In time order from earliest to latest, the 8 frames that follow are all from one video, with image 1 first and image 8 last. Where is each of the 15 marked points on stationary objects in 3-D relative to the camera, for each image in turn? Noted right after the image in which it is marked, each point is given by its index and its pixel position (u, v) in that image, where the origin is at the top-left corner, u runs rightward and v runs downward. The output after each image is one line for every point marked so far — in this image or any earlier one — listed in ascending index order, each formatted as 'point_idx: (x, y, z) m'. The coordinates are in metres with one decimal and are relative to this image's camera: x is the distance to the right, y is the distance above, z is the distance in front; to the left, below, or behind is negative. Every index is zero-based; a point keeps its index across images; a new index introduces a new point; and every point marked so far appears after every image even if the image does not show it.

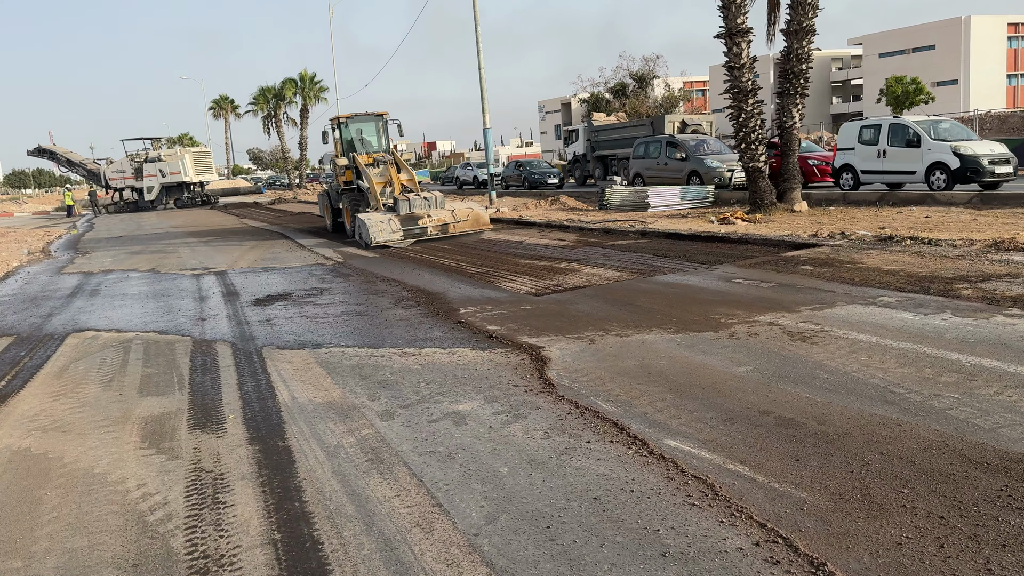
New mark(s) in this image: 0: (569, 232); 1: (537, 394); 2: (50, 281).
0: (+1.1, +1.1, +16.1) m
1: (+0.2, -0.7, +5.2) m
2: (-8.7, +0.1, +15.3) m
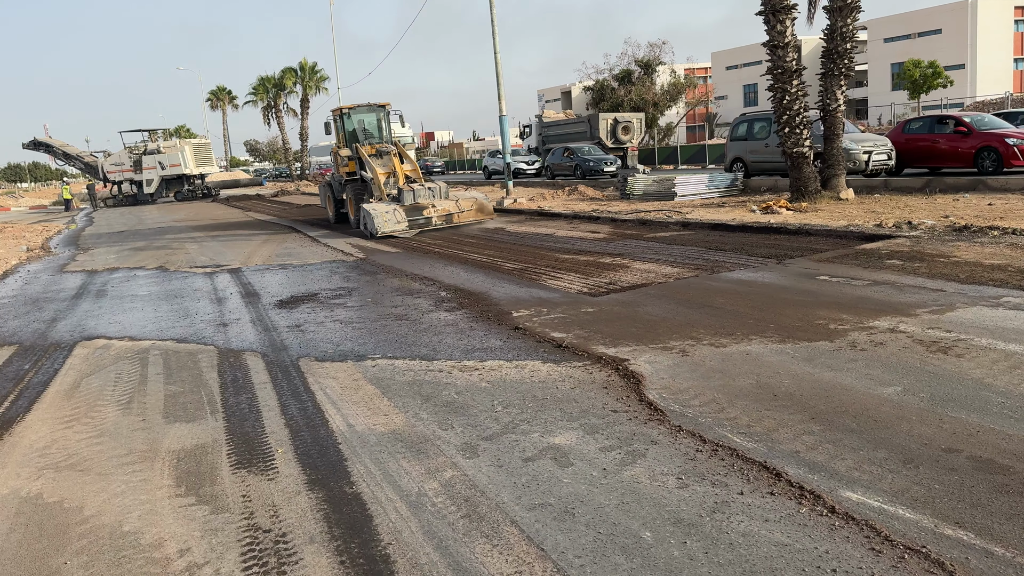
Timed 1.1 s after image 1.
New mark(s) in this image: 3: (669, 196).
0: (+1.6, +1.2, +15.2) m
1: (+0.7, -0.7, +4.3) m
2: (-8.1, +0.1, +14.4) m
3: (+3.8, +2.2, +19.8) m
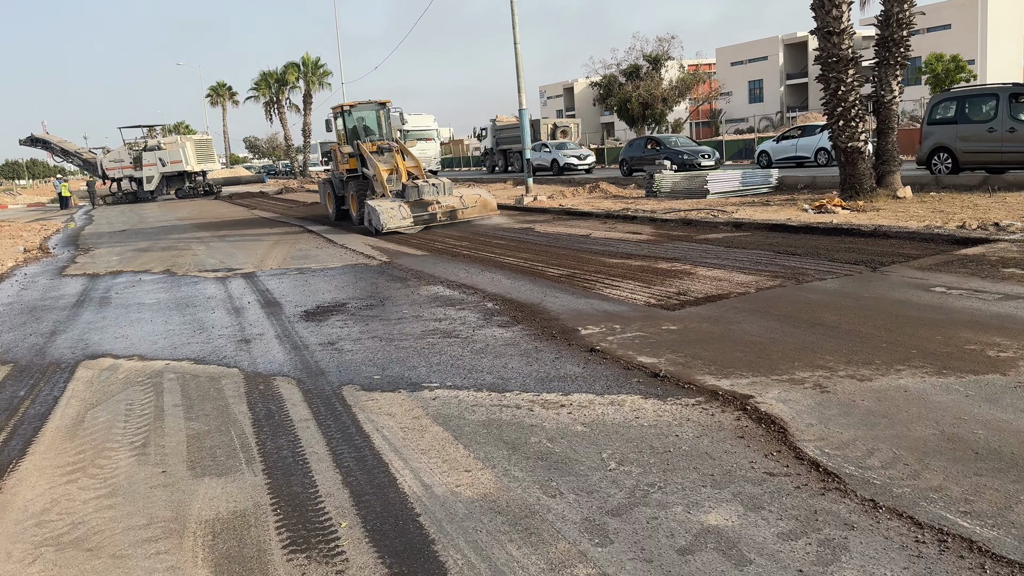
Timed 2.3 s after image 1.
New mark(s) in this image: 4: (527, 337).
0: (+2.2, +1.1, +14.2) m
1: (+1.3, -0.8, +3.3) m
2: (-7.6, +0.1, +13.4) m
3: (+4.4, +2.2, +18.8) m
4: (+0.1, -0.4, +6.7) m
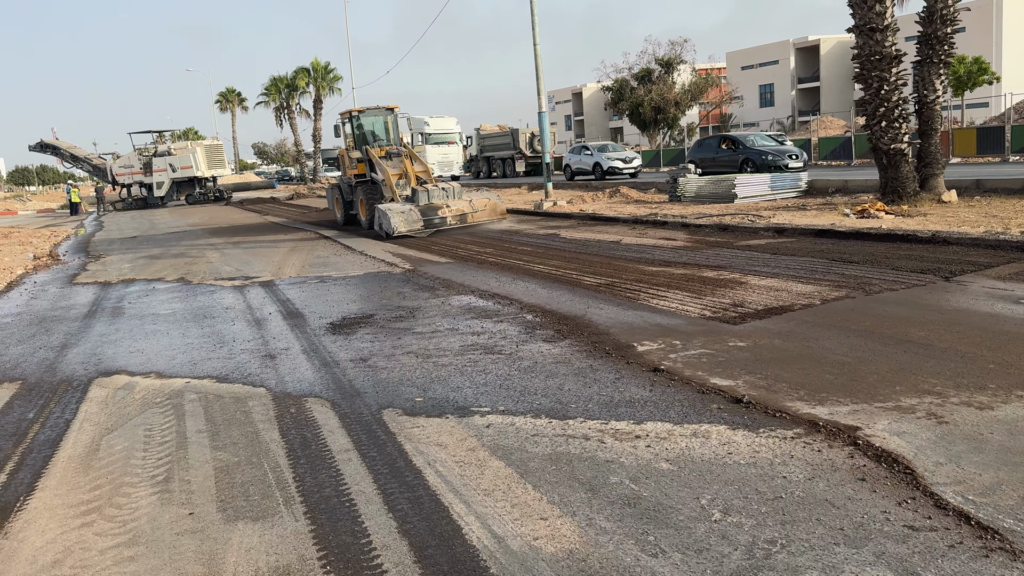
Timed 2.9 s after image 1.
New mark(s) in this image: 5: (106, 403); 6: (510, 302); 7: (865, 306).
0: (+2.6, +1.0, +13.6) m
1: (+1.6, -0.9, +2.8) m
2: (-7.2, -0.1, +12.9) m
3: (+4.9, +2.0, +18.2) m
4: (+0.5, -0.5, +6.1) m
5: (-3.0, -0.9, +6.1) m
6: (0.0, -0.1, +8.5) m
7: (+2.8, -0.1, +6.6) m
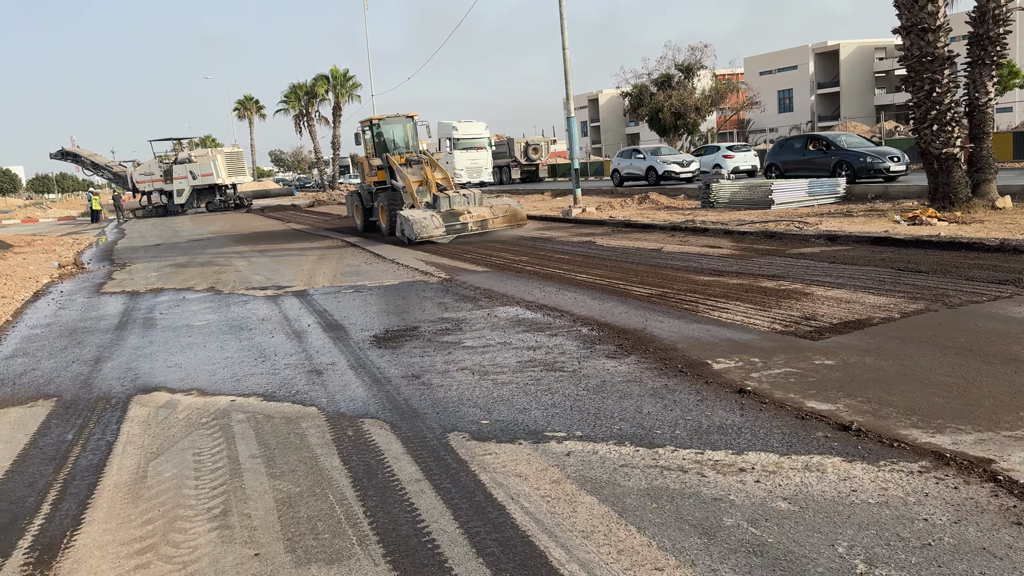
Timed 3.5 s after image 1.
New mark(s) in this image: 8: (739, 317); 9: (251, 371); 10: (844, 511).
0: (+3.2, +0.8, +13.2) m
1: (+2.0, -1.0, +2.4) m
2: (-6.6, -0.2, +12.7) m
3: (+5.5, +1.8, +17.8) m
4: (+1.0, -0.6, +5.7) m
5: (-2.6, -0.9, +5.7) m
6: (+0.5, -0.3, +8.1) m
7: (+3.3, -0.2, +6.1) m
8: (+2.0, -0.3, +7.2) m
9: (-2.3, -0.7, +7.1) m
10: (+1.4, -0.9, +3.3) m
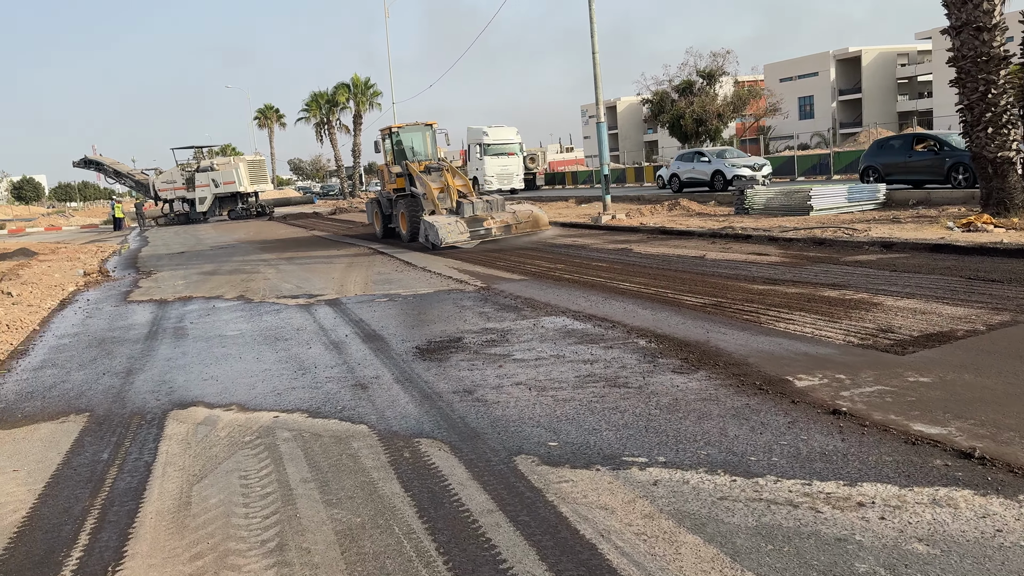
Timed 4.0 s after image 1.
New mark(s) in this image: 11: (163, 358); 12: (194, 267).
0: (+3.8, +0.7, +12.8) m
1: (+2.4, -1.0, +1.9) m
2: (-6.0, -0.4, +12.4) m
3: (+6.2, +1.6, +17.3) m
4: (+1.4, -0.7, +5.3) m
5: (-2.1, -1.0, +5.4) m
6: (+0.9, -0.3, +7.7) m
7: (+3.7, -0.3, +5.7) m
8: (+2.5, -0.3, +6.8) m
9: (-1.8, -0.8, +6.7) m
10: (+1.7, -1.0, +2.9) m
11: (-3.6, -0.7, +8.3) m
12: (-7.4, +0.5, +18.9) m
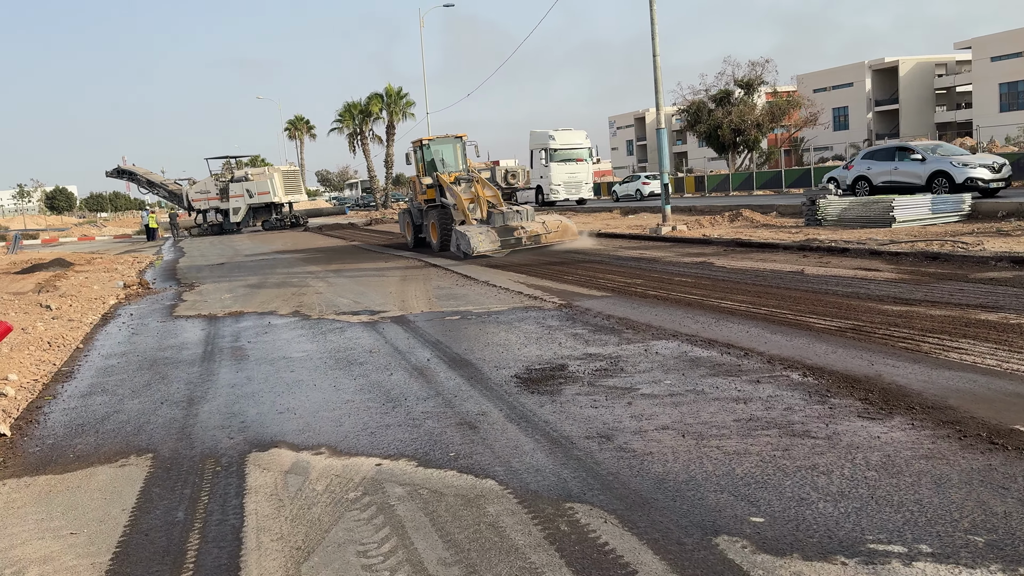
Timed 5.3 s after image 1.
0: (+4.9, +0.4, +11.7) m
1: (+3.1, -1.1, +0.9) m
2: (-4.9, -0.6, +11.6) m
3: (+7.4, +1.3, +16.1) m
4: (+2.3, -0.8, +4.3) m
5: (-1.3, -1.1, +4.4) m
6: (+1.9, -0.5, +6.7) m
7: (+4.6, -0.5, +4.6) m
8: (+3.4, -0.5, +5.7) m
9: (-0.9, -0.9, +5.8) m
10: (+2.5, -1.1, +1.9) m
11: (-2.6, -0.9, +7.4) m
12: (-6.1, +0.2, +18.1) m
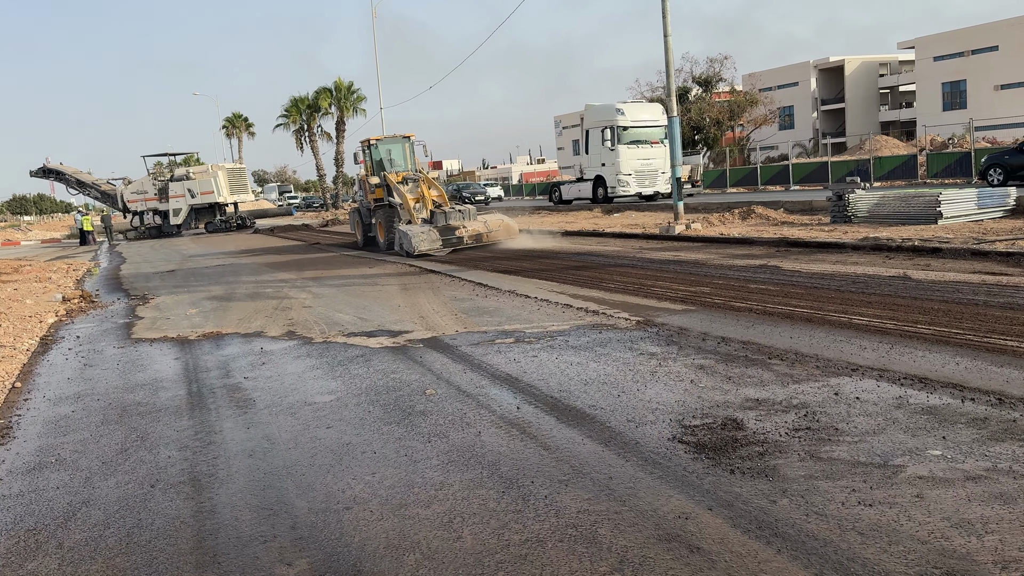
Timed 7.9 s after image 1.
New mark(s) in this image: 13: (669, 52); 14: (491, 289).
0: (+5.4, +0.4, +10.0) m
1: (+4.5, -1.2, -0.9) m
2: (-4.4, -0.8, +9.2) m
3: (+7.6, +1.3, +14.6) m
4: (+3.3, -0.9, +2.4) m
5: (-0.2, -1.3, +2.3) m
6: (+2.8, -0.6, +4.8) m
7: (+5.7, -0.5, +2.9) m
8: (+4.4, -0.6, +4.0) m
9: (+0.1, -1.1, +3.7) m
10: (+3.8, -1.2, 0.0) m
11: (-1.7, -1.1, +5.2) m
12: (-6.0, 0.0, +15.7) m
13: (+3.3, +5.1, +17.6) m
14: (-0.3, 0.0, +11.5) m
